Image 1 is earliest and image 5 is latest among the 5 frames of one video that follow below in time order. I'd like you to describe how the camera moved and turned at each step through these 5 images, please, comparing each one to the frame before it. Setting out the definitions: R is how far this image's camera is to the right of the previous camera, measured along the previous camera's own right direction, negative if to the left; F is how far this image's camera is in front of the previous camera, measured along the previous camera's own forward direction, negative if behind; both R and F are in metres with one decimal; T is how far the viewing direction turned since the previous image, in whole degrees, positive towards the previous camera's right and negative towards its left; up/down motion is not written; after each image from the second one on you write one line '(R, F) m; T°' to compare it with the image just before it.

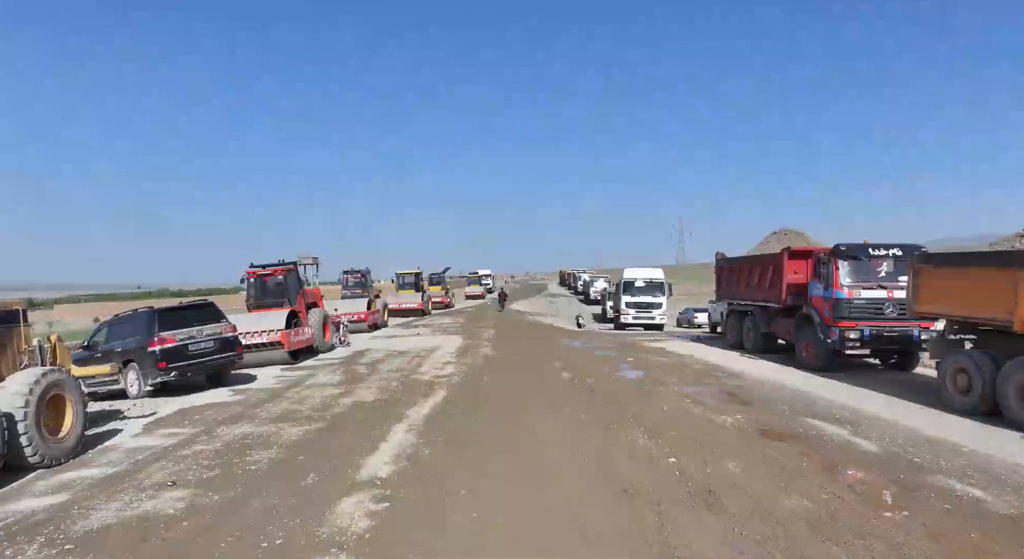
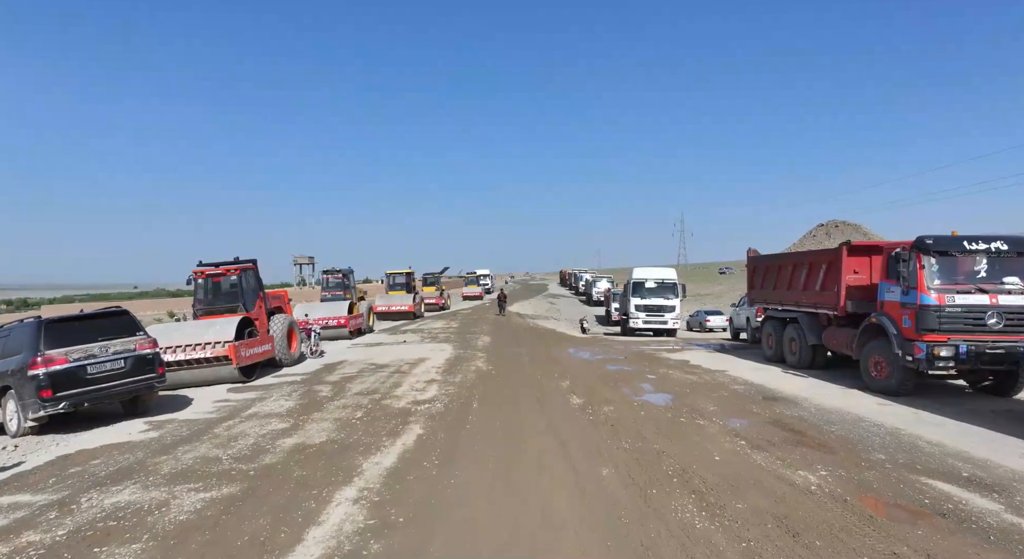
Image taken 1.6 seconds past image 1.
(+0.1, +2.5) m; 0°
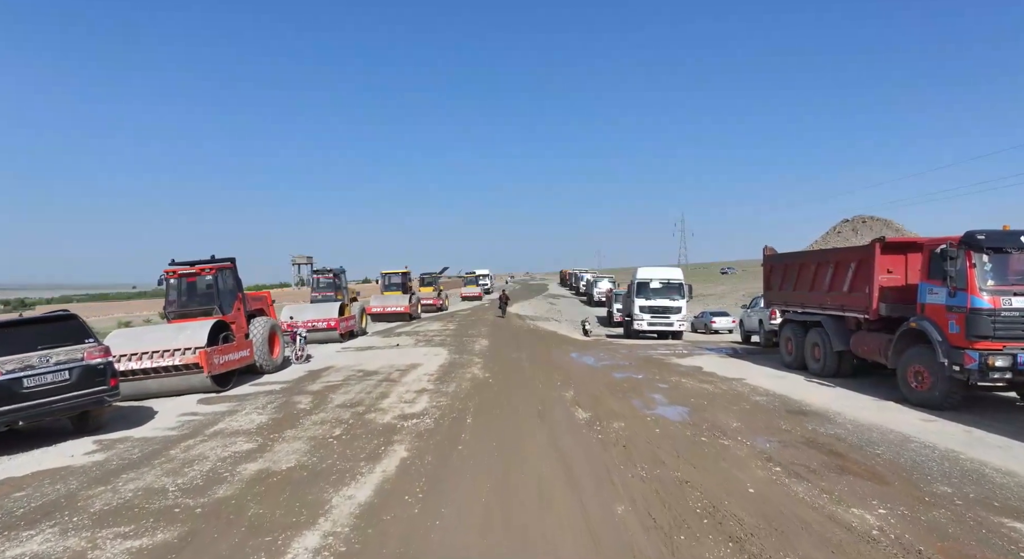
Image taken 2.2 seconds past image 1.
(0.0, +1.0) m; 0°
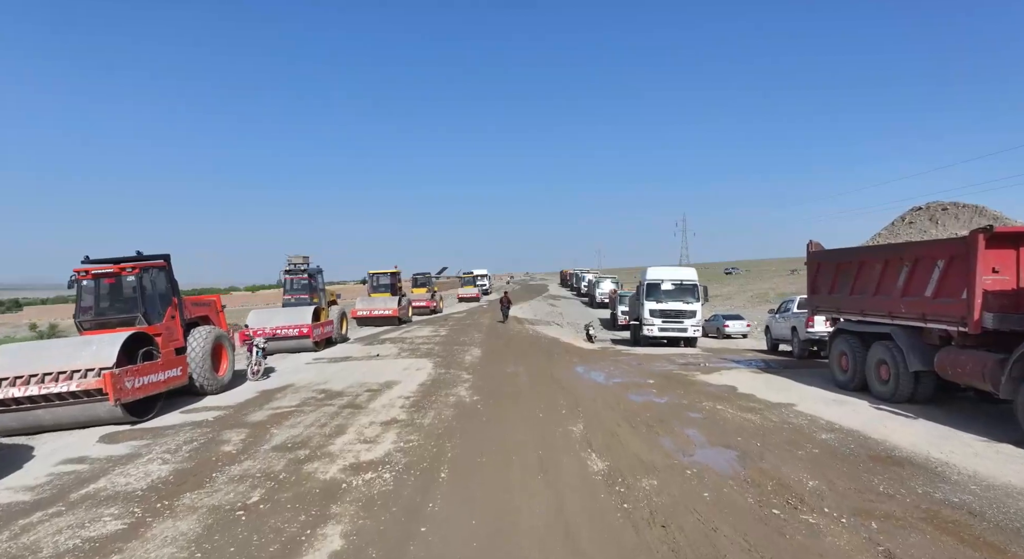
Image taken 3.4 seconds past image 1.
(+0.1, +2.3) m; 0°
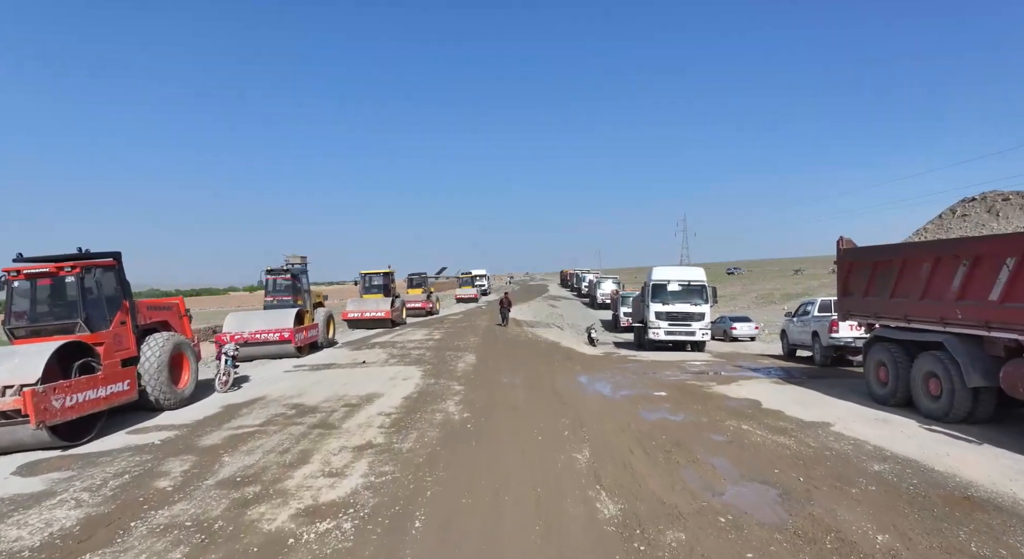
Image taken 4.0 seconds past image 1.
(+0.1, +1.3) m; 0°
